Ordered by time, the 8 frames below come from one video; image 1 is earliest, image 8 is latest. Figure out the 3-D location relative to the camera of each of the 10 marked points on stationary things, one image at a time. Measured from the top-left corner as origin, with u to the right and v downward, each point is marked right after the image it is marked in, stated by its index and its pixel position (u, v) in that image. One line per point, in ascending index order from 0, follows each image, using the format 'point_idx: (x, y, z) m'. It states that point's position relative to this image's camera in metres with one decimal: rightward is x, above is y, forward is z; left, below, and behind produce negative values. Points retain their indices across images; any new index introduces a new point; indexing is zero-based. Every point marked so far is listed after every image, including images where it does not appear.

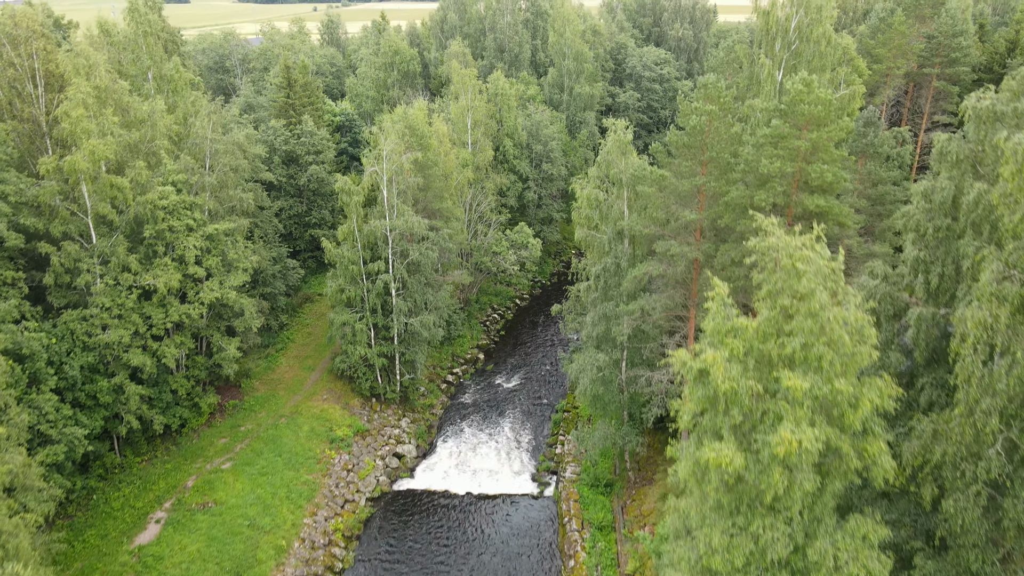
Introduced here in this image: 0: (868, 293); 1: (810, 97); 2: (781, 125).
0: (+7.8, -0.2, +15.9) m
1: (+7.8, +4.9, +19.2) m
2: (+7.2, +4.3, +19.4) m
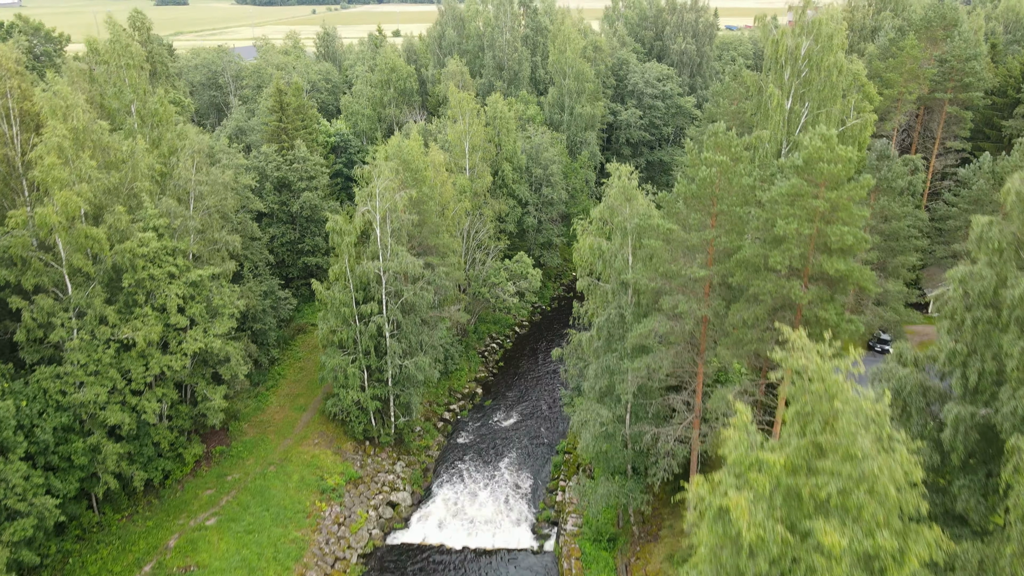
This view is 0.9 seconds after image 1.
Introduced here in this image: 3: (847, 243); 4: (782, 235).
0: (+7.7, -1.9, +14.7) m
1: (+7.8, +3.2, +17.9) m
2: (+7.1, +2.6, +18.2) m
3: (+8.2, +1.1, +17.8) m
4: (+6.8, +1.3, +18.2) m
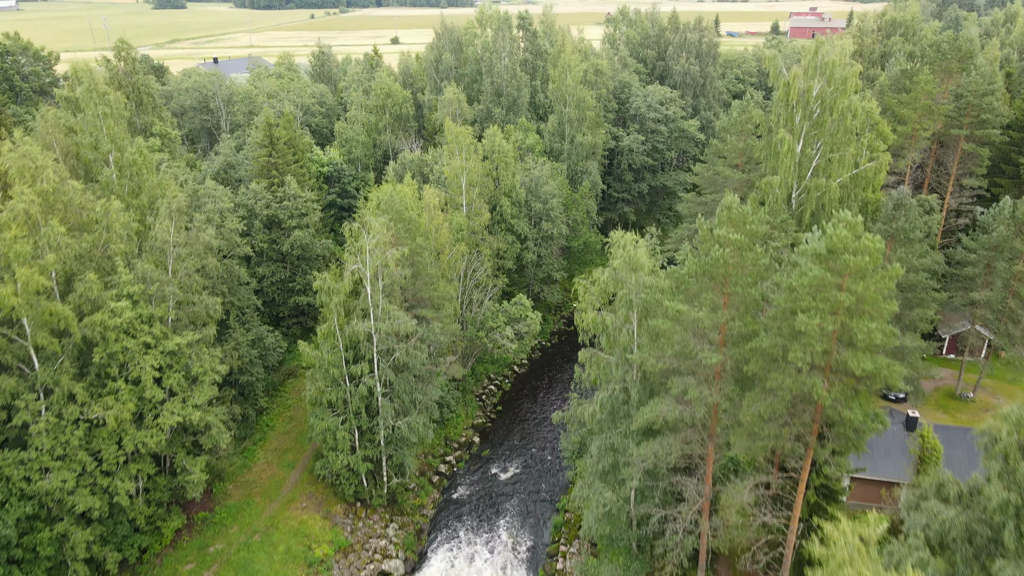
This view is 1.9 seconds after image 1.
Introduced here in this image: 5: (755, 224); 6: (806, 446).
0: (+7.7, -4.2, +13.2) m
1: (+7.7, +0.9, +16.4) m
2: (+7.0, +0.3, +16.7) m
3: (+8.1, -1.2, +16.3) m
4: (+6.7, -1.0, +16.7) m
5: (+6.5, +1.7, +19.6) m
6: (+7.6, -4.1, +18.7) m
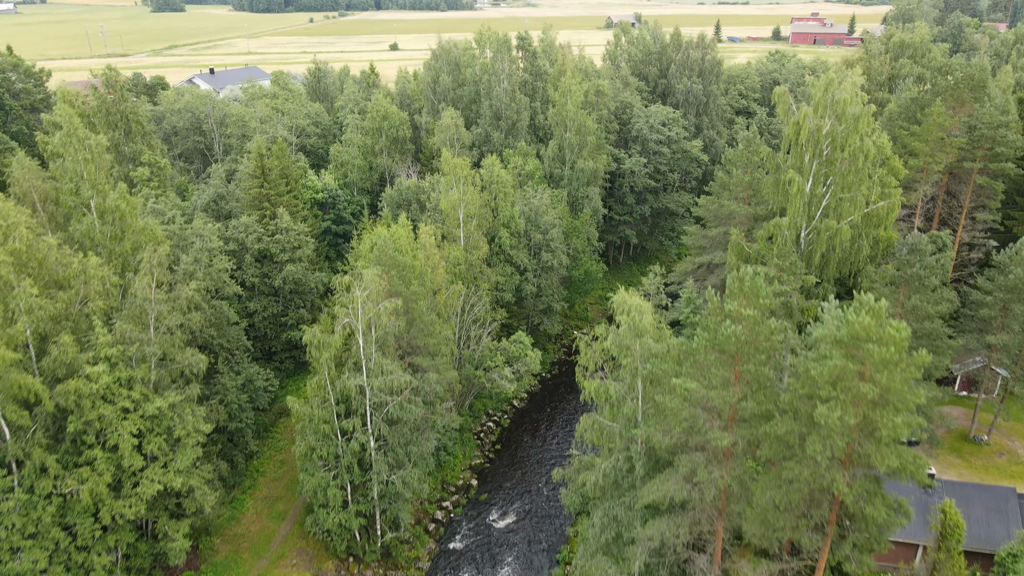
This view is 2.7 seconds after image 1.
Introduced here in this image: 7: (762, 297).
0: (+7.6, -6.1, +12.0) m
1: (+7.7, -0.9, +15.2) m
2: (+7.0, -1.5, +15.5) m
3: (+8.1, -3.1, +15.1) m
4: (+6.6, -2.8, +15.5) m
5: (+6.5, -0.2, +18.5) m
6: (+7.5, -6.0, +17.6) m
7: (+6.3, -0.3, +18.2) m
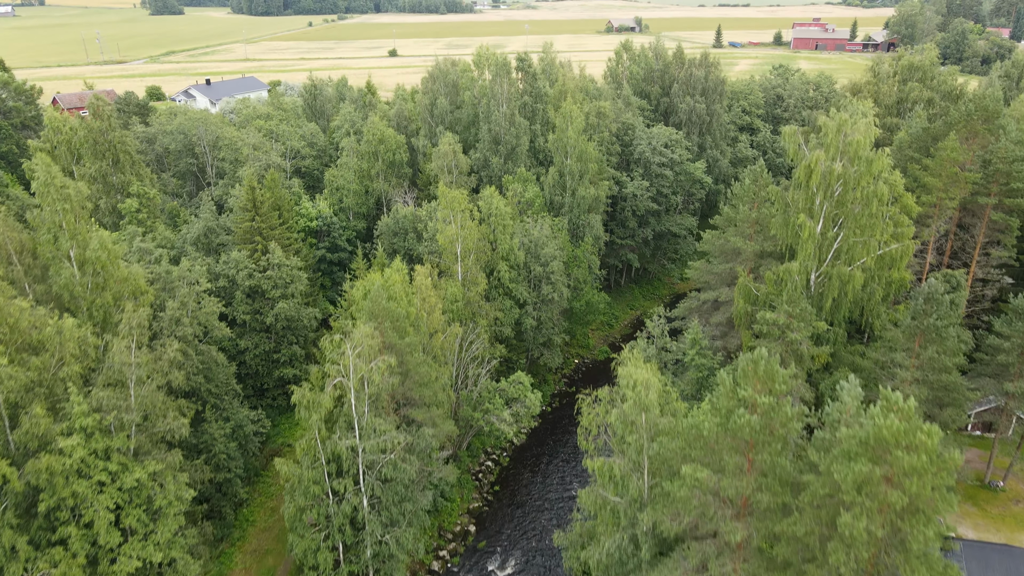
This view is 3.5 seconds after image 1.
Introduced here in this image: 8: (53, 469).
0: (+7.6, -8.0, +10.8) m
1: (+7.6, -2.9, +14.0) m
2: (+6.9, -3.5, +14.3) m
3: (+8.0, -5.0, +13.9) m
4: (+6.6, -4.8, +14.3) m
5: (+6.4, -2.2, +17.3) m
6: (+7.5, -7.9, +16.4) m
7: (+6.2, -2.2, +17.0) m
8: (-12.4, -4.9, +19.7) m
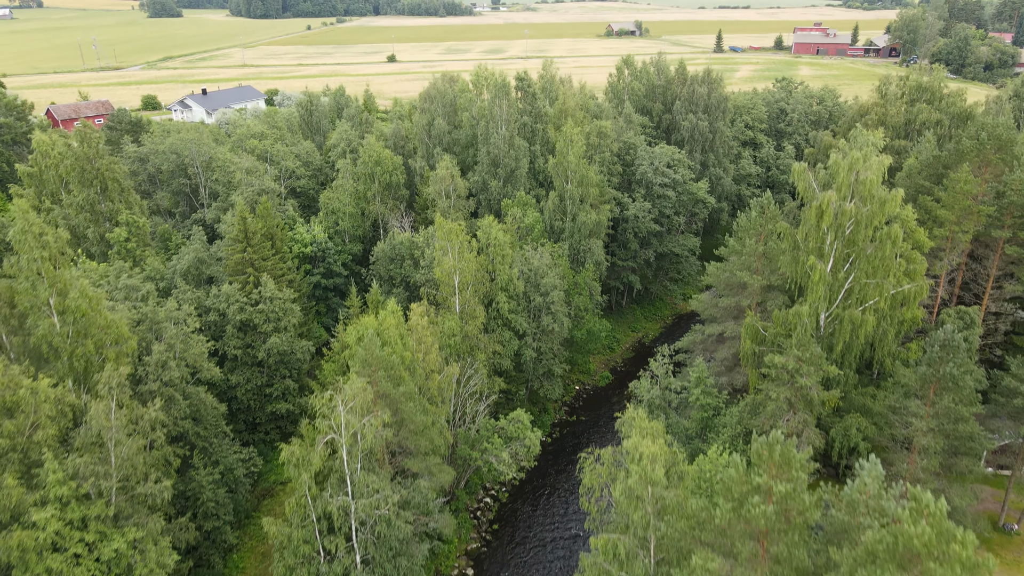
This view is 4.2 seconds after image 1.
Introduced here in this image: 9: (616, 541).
0: (+7.5, -9.7, +9.7) m
1: (+7.6, -4.6, +12.9) m
2: (+6.9, -5.1, +13.2) m
3: (+8.0, -6.7, +12.9) m
4: (+6.5, -6.5, +13.2) m
5: (+6.4, -3.8, +16.2) m
6: (+7.4, -9.6, +15.3) m
7: (+6.2, -3.9, +15.9) m
8: (-12.4, -6.6, +18.6) m
9: (+2.7, -6.6, +19.2) m
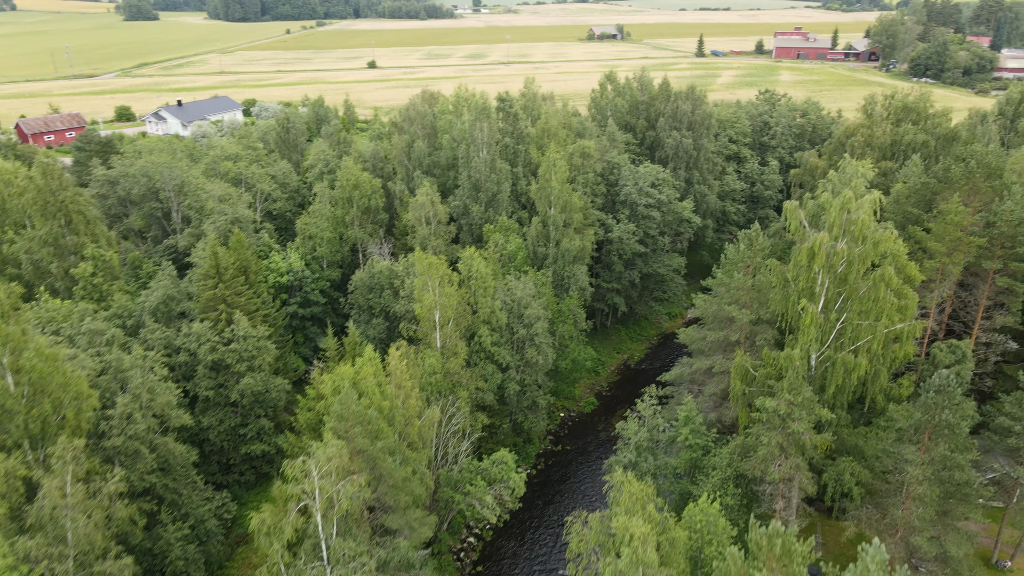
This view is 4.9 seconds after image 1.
0: (+7.4, -11.3, +8.8) m
1: (+7.3, -6.2, +12.0) m
2: (+6.6, -6.8, +12.3) m
3: (+7.7, -8.3, +11.9) m
4: (+6.3, -8.1, +12.3) m
5: (+6.0, -5.5, +15.2) m
6: (+7.1, -11.2, +14.4) m
7: (+5.8, -5.5, +15.0) m
8: (-12.8, -8.4, +17.2) m
9: (+2.3, -8.3, +18.2) m
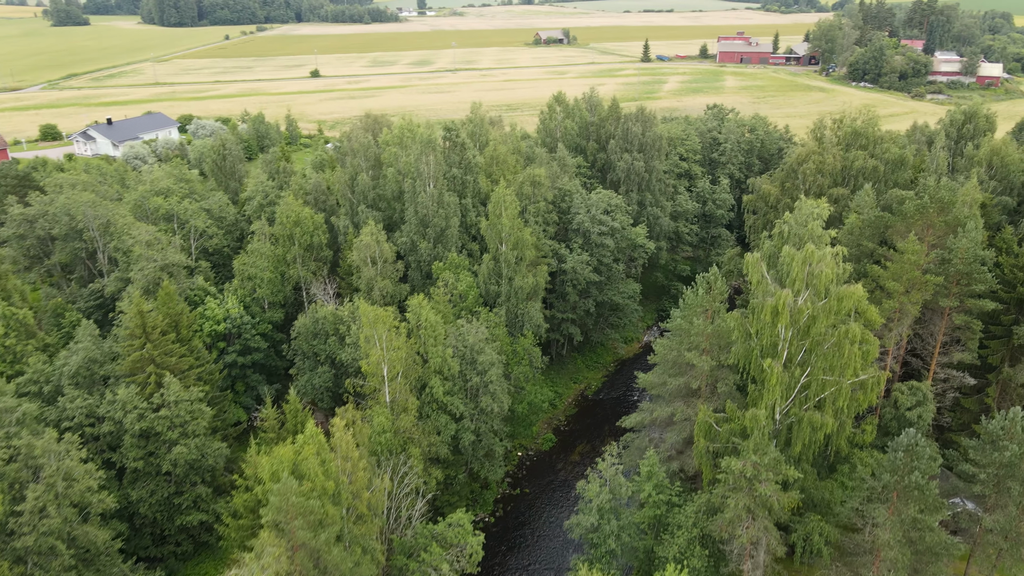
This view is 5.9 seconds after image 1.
0: (+7.1, -13.4, +7.6) m
1: (+6.7, -8.3, +10.8) m
2: (+6.0, -8.9, +11.0) m
3: (+7.2, -10.4, +10.7) m
4: (+5.7, -10.2, +11.0) m
5: (+5.2, -7.6, +13.9) m
6: (+6.5, -13.3, +13.1) m
7: (+5.0, -7.7, +13.7) m
8: (-13.6, -11.1, +14.7) m
9: (+1.4, -10.5, +16.6) m
